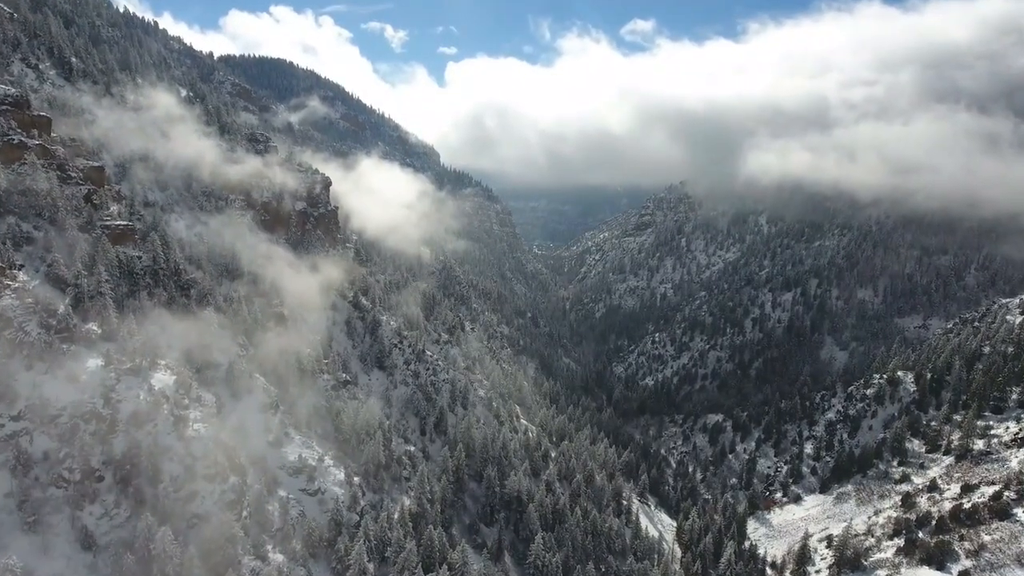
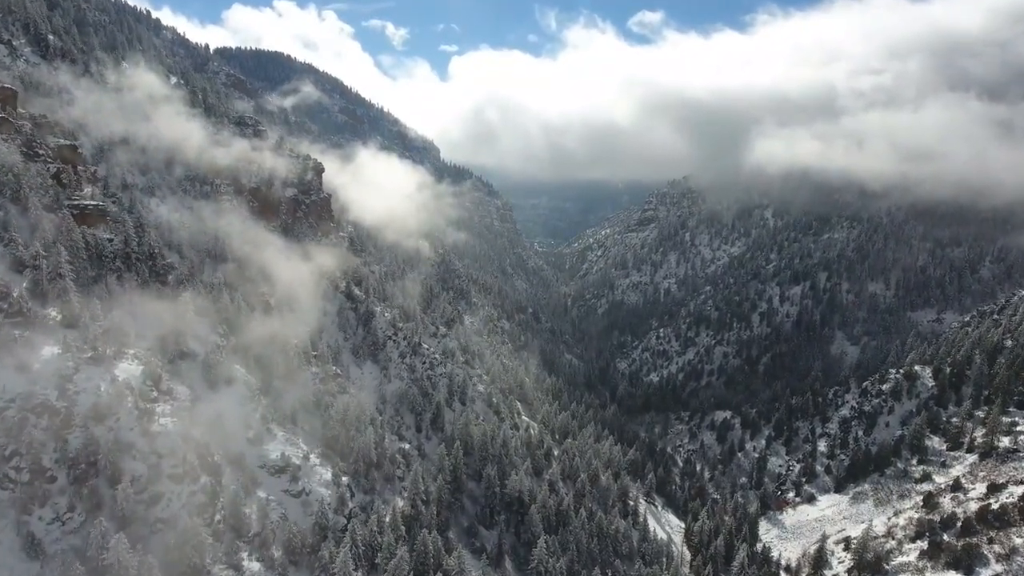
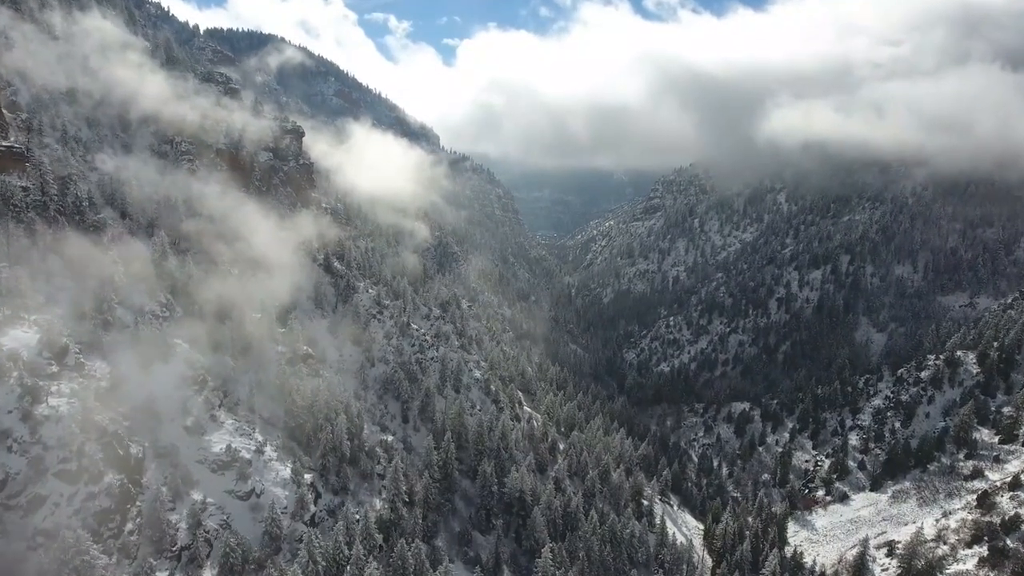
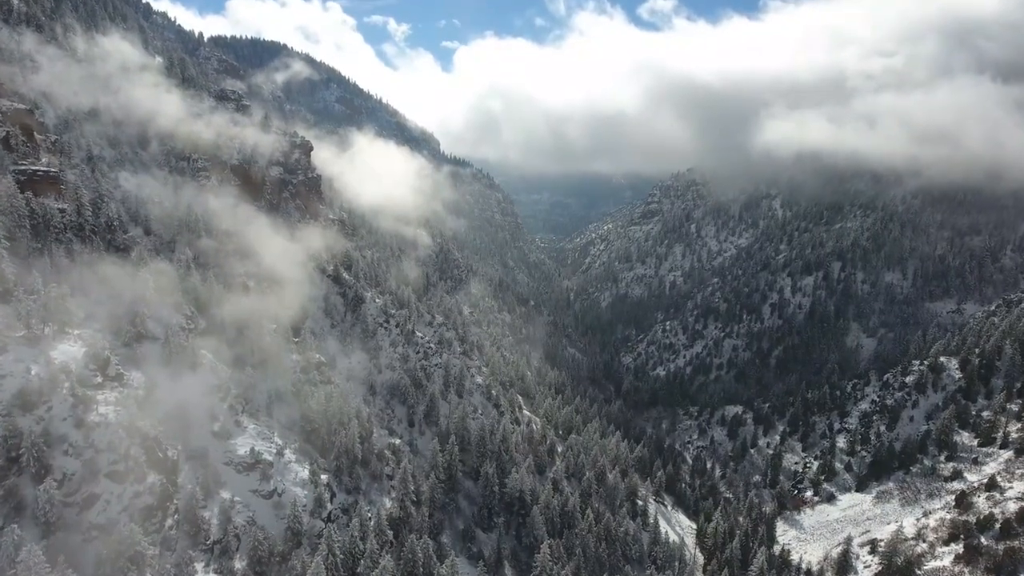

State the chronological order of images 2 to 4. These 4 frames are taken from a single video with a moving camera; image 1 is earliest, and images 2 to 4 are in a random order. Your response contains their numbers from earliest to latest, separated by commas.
2, 4, 3
